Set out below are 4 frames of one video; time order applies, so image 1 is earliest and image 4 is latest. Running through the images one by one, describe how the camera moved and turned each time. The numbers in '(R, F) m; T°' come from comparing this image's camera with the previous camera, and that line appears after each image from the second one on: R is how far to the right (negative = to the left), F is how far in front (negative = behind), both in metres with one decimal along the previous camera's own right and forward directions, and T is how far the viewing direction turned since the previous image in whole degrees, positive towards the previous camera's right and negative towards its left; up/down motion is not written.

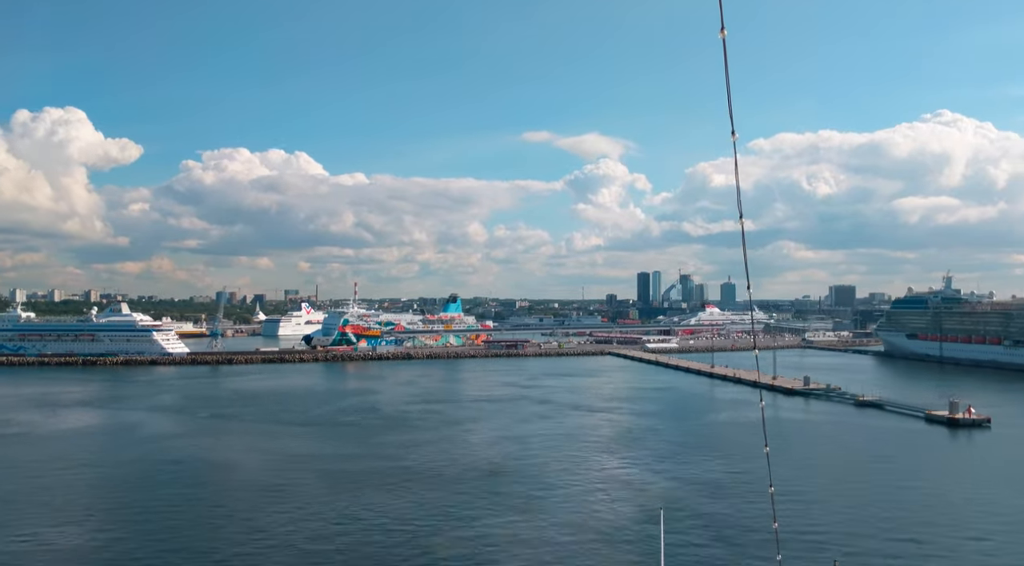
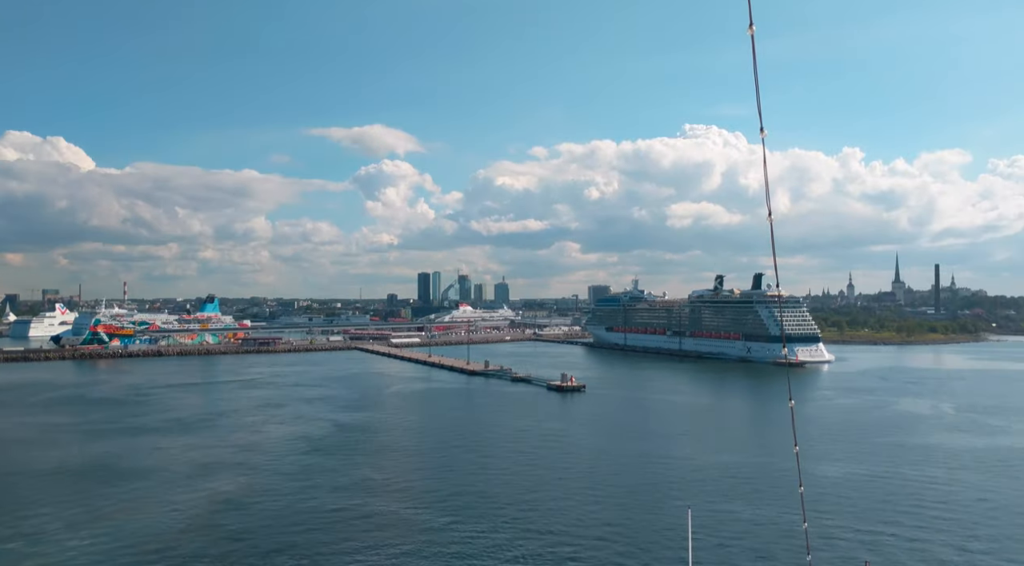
(+0.9, -2.6) m; +15°
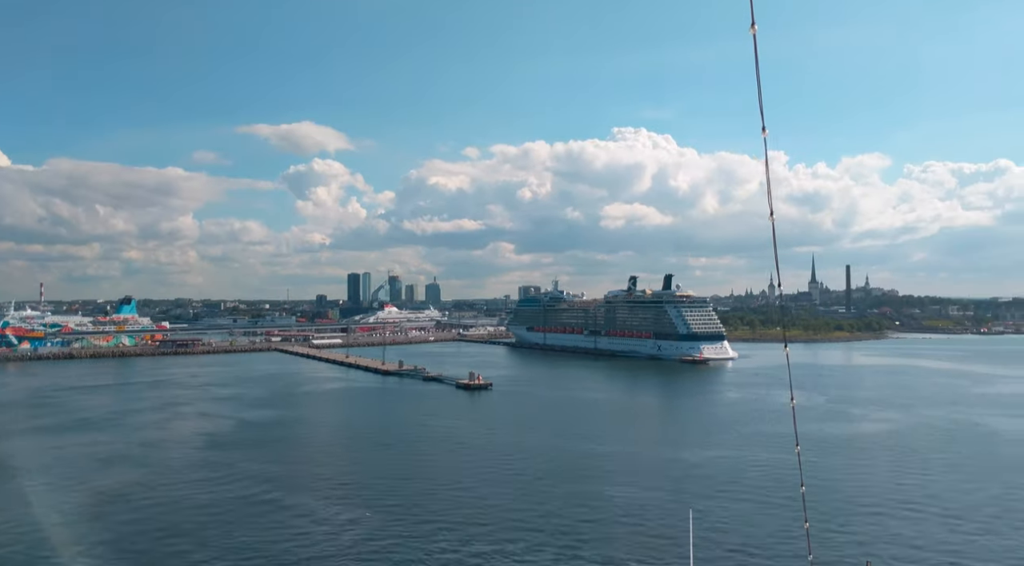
(+0.4, -0.5) m; +5°
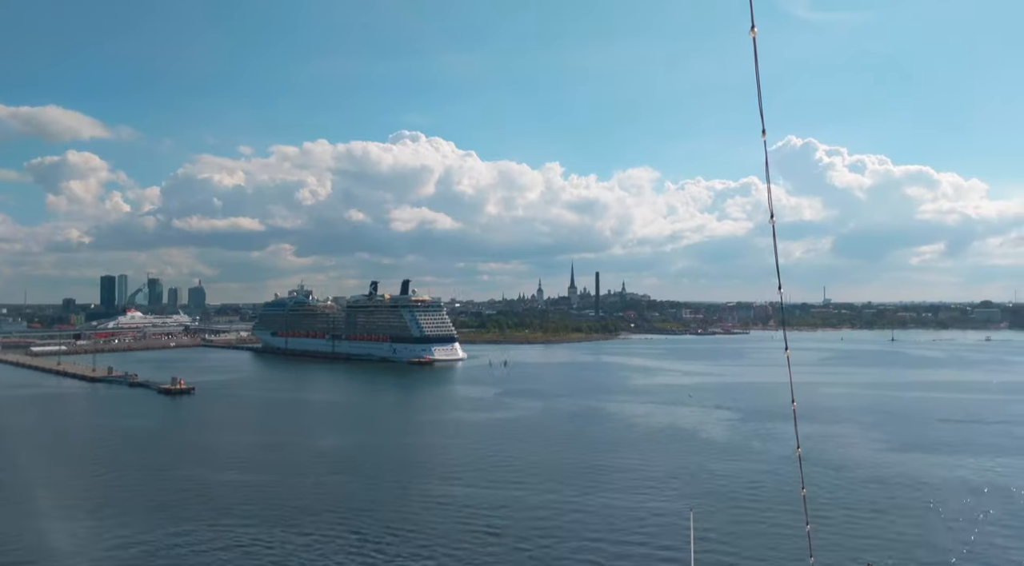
(+1.4, -1.6) m; +15°
